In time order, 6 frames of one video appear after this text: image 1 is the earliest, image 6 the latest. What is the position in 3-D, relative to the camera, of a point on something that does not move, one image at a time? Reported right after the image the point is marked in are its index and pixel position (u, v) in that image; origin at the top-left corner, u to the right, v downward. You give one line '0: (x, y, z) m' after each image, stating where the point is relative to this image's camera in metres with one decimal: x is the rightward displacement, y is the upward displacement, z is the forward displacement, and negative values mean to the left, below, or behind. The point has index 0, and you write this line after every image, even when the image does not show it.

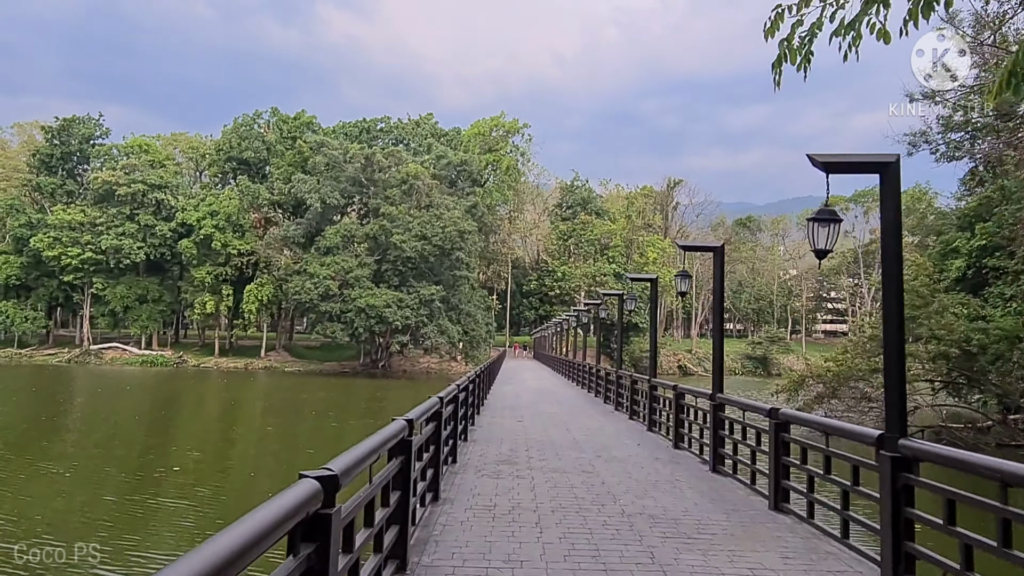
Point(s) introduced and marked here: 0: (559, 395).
0: (+0.9, -2.0, +13.1) m
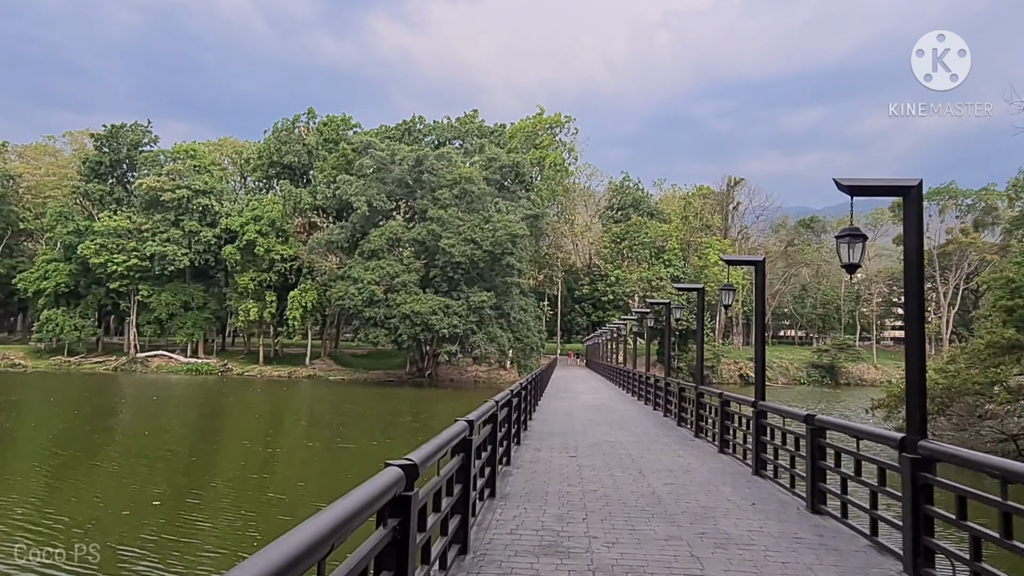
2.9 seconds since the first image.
0: (+1.7, -2.0, +11.5) m
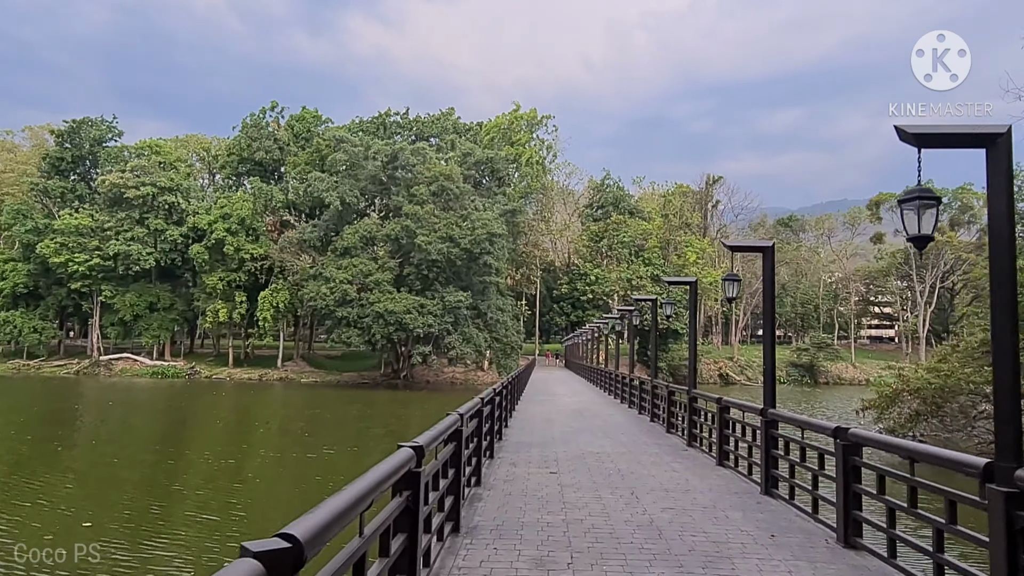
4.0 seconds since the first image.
0: (+1.3, -1.9, +10.9) m
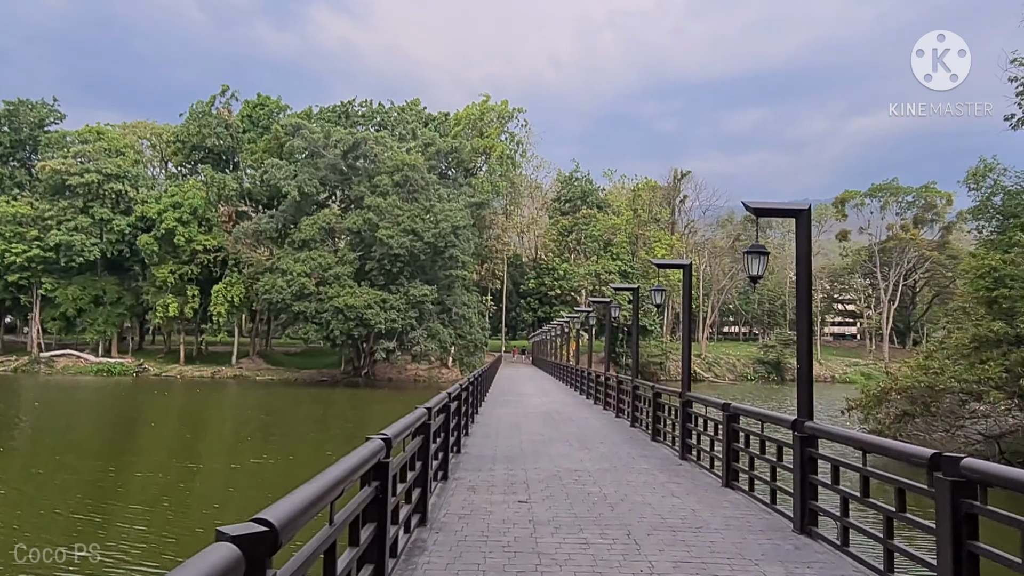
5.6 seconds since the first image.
0: (+0.8, -1.8, +10.1) m
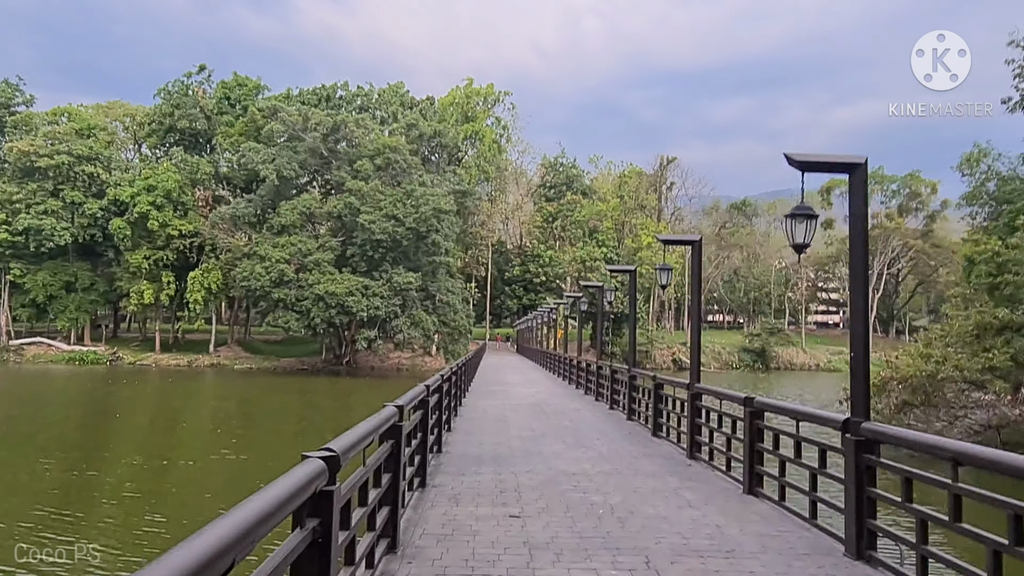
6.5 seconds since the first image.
0: (+0.6, -1.6, +9.6) m
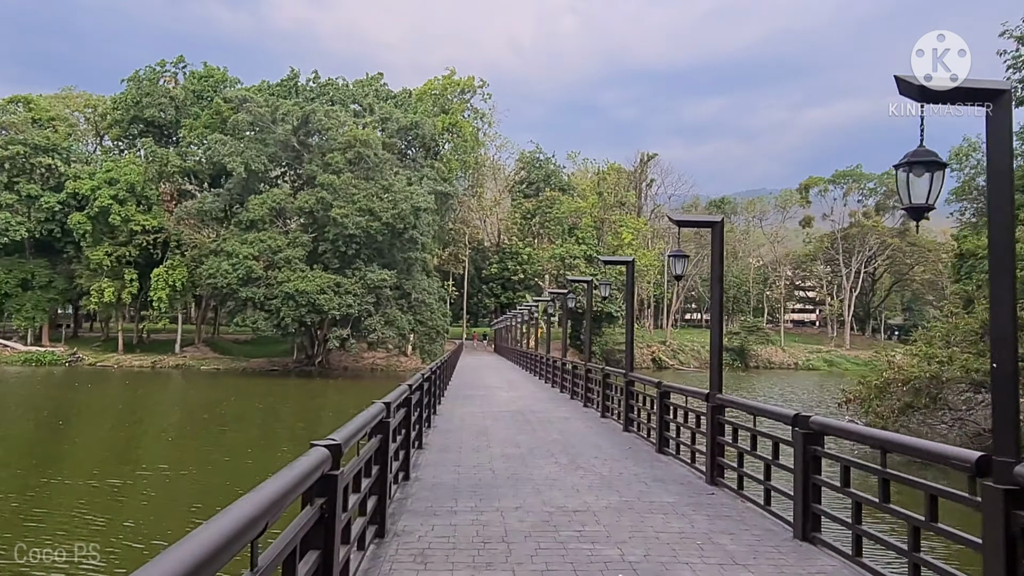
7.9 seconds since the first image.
0: (+0.4, -1.5, +8.9) m
